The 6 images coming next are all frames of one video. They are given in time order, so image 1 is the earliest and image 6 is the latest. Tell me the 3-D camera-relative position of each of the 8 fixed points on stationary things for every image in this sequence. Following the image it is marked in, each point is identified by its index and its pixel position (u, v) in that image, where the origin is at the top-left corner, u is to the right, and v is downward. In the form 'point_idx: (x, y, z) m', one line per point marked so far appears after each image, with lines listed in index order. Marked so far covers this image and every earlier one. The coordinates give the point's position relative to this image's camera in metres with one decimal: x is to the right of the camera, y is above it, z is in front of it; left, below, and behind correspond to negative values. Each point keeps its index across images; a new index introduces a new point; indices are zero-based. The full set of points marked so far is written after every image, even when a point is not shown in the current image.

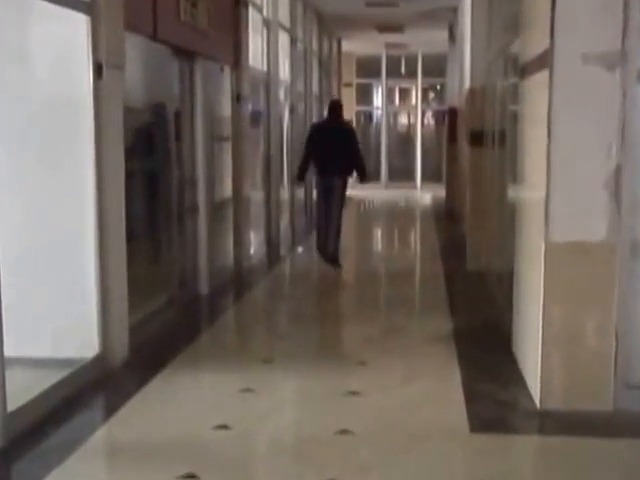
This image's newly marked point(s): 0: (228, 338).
0: (-0.6, -0.7, +11.7) m
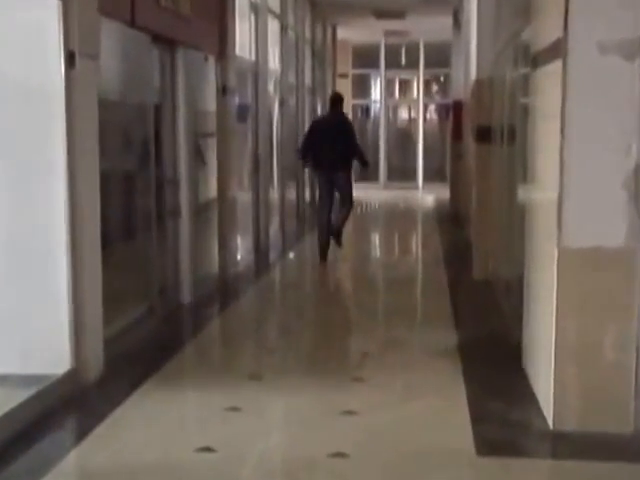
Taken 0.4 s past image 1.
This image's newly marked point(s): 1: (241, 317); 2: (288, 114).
0: (-0.7, -0.7, +10.6) m
1: (-0.5, -0.5, +11.4) m
2: (-0.3, +1.2, +16.3) m
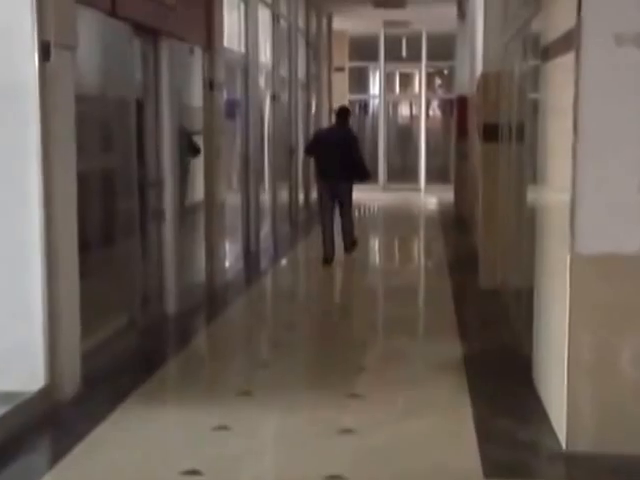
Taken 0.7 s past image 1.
0: (-0.7, -0.7, +9.8) m
1: (-0.6, -0.6, +10.6) m
2: (-0.4, +1.2, +15.5) m
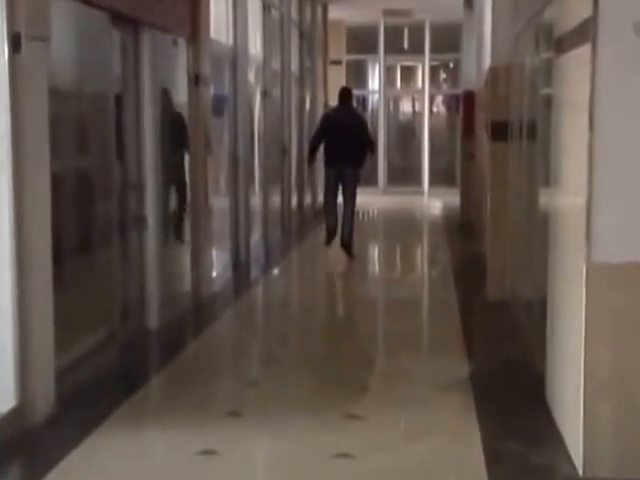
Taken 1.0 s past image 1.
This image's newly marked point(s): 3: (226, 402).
0: (-0.8, -0.8, +9.0) m
1: (-0.6, -0.6, +9.7) m
2: (-0.4, +1.1, +14.7) m
3: (-0.5, -0.8, +8.6) m
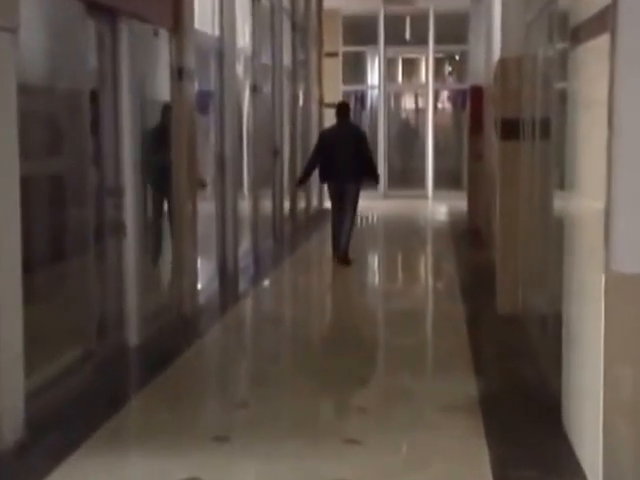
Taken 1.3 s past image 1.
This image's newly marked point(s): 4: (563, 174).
0: (-0.8, -0.8, +8.2) m
1: (-0.6, -0.7, +8.9) m
2: (-0.4, +1.1, +13.9) m
3: (-0.5, -0.9, +7.8) m
4: (+1.2, +0.3, +8.5) m
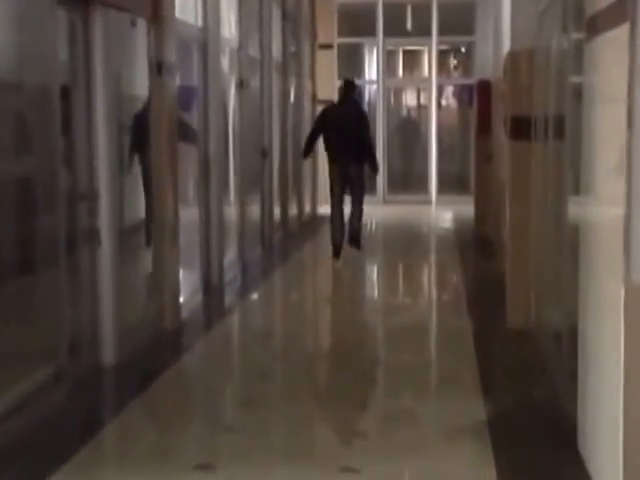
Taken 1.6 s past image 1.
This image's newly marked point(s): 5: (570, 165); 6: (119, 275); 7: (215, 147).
0: (-0.8, -0.9, +7.4) m
1: (-0.7, -0.7, +8.2) m
2: (-0.4, +1.0, +13.1) m
3: (-0.6, -0.9, +7.0) m
4: (+1.2, +0.3, +7.7) m
5: (+1.2, +0.3, +7.9) m
6: (-1.0, -0.2, +8.6) m
7: (-0.7, +0.6, +10.1) m
